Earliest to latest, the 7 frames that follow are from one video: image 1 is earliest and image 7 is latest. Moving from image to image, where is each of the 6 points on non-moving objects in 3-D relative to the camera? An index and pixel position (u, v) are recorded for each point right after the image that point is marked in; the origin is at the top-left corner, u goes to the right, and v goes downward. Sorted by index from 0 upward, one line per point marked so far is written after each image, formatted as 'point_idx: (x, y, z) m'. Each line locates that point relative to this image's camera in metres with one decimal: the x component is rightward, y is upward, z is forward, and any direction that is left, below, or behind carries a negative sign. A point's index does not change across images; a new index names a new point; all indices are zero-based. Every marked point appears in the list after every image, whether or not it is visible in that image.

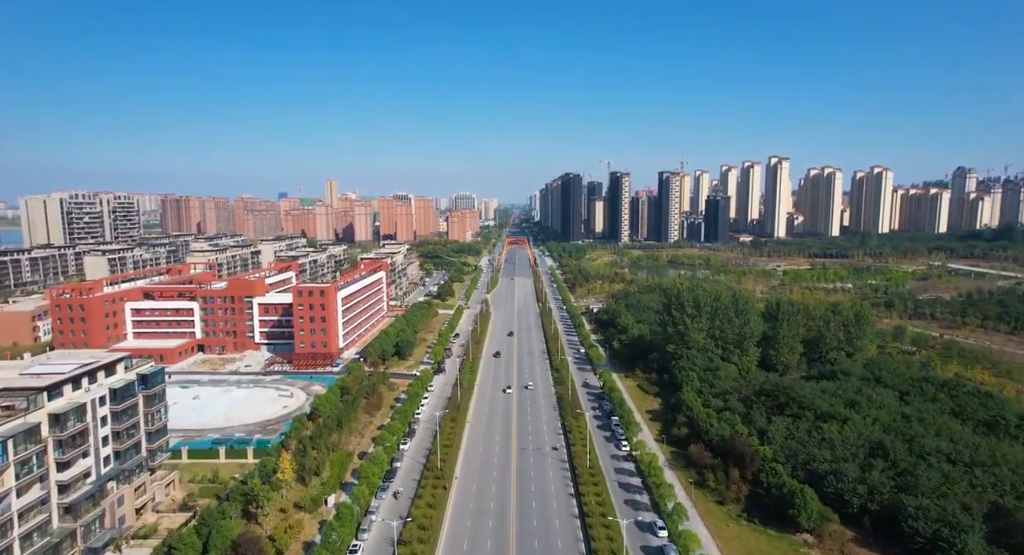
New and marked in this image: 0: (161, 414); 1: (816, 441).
0: (-8.1, -3.1, +13.8) m
1: (+7.5, -4.0, +14.7) m
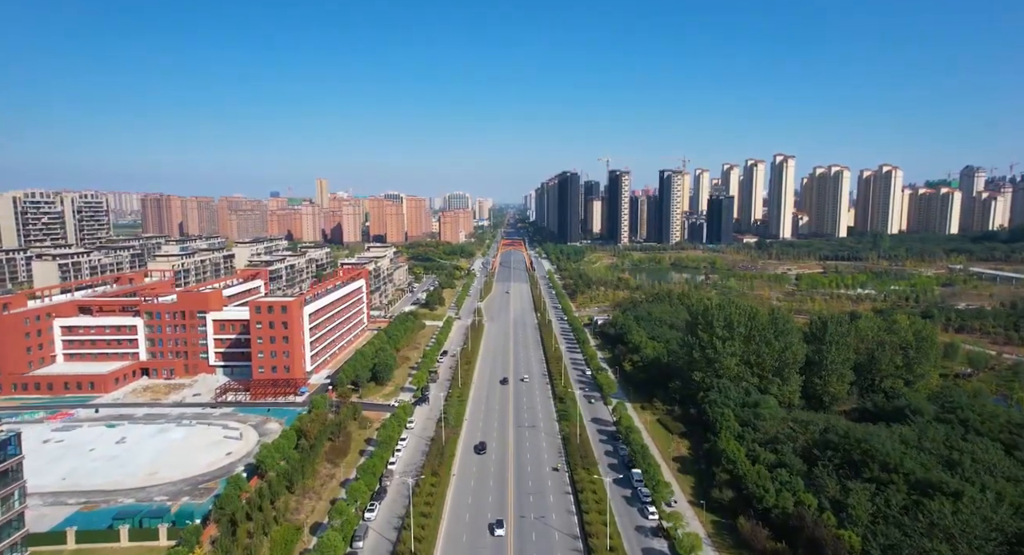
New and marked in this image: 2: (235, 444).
0: (-8.1, -3.6, +9.8) m
1: (+7.4, -4.5, +10.8) m
2: (-8.5, -5.1, +18.4) m
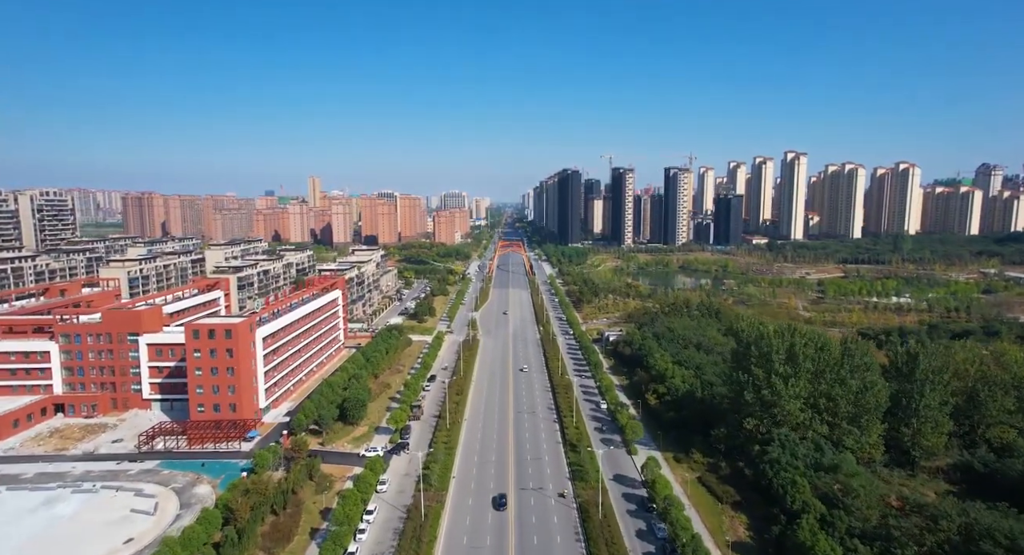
0: (-8.1, -4.1, +5.2) m
1: (+7.4, -5.0, +6.3) m
2: (-8.5, -5.6, +13.8) m
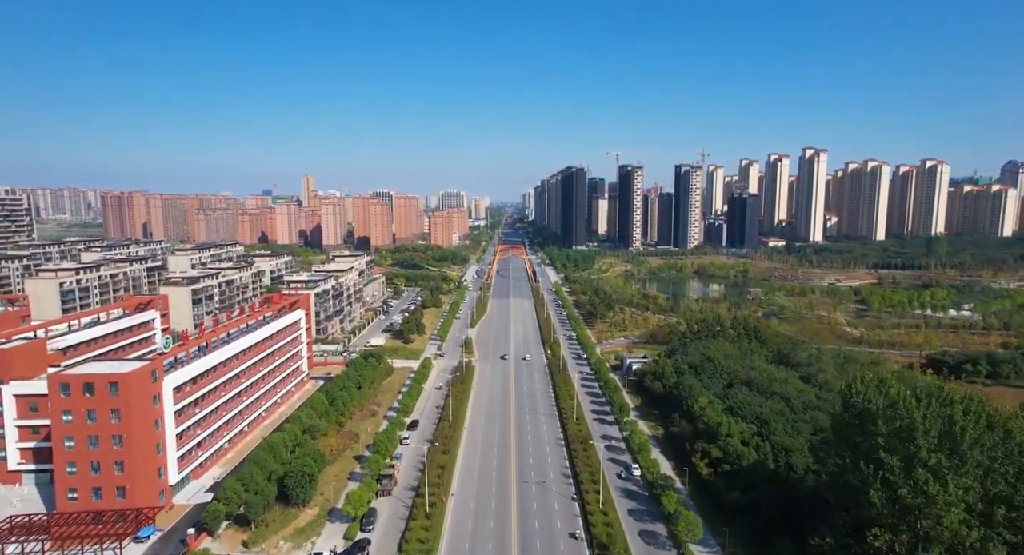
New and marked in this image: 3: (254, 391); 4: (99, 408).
0: (-8.0, -4.8, -0.3) m
1: (+7.5, -5.7, +0.8) m
2: (-8.4, -6.3, +8.3) m
3: (-8.3, -3.6, +19.4) m
4: (-9.1, -2.8, +13.2) m
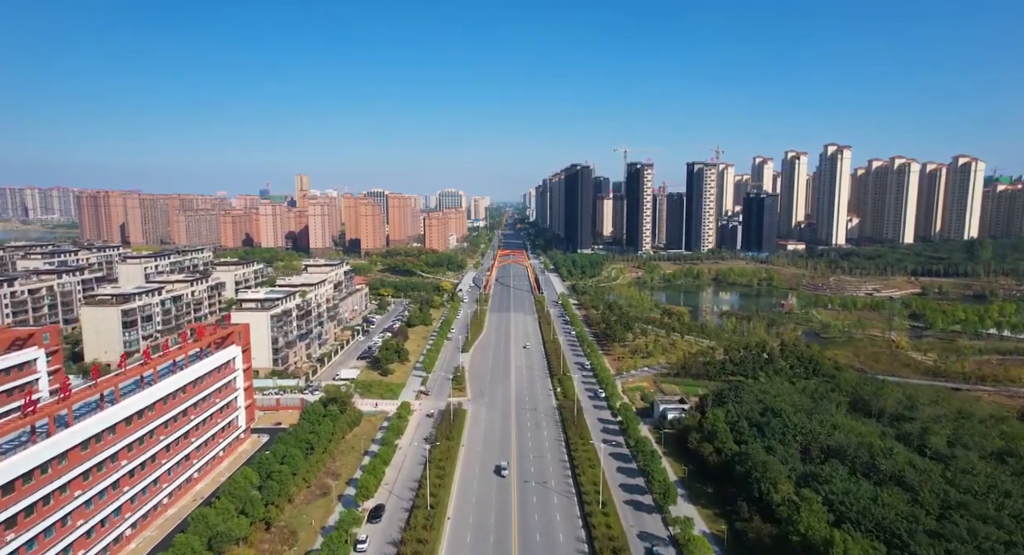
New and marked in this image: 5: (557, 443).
0: (-8.0, -5.6, -6.1) m
1: (+7.5, -6.5, -5.0) m
2: (-8.4, -7.1, +2.5) m
3: (-8.3, -4.4, +13.6) m
4: (-9.1, -3.6, +7.4) m
5: (+1.5, -5.4, +19.8) m
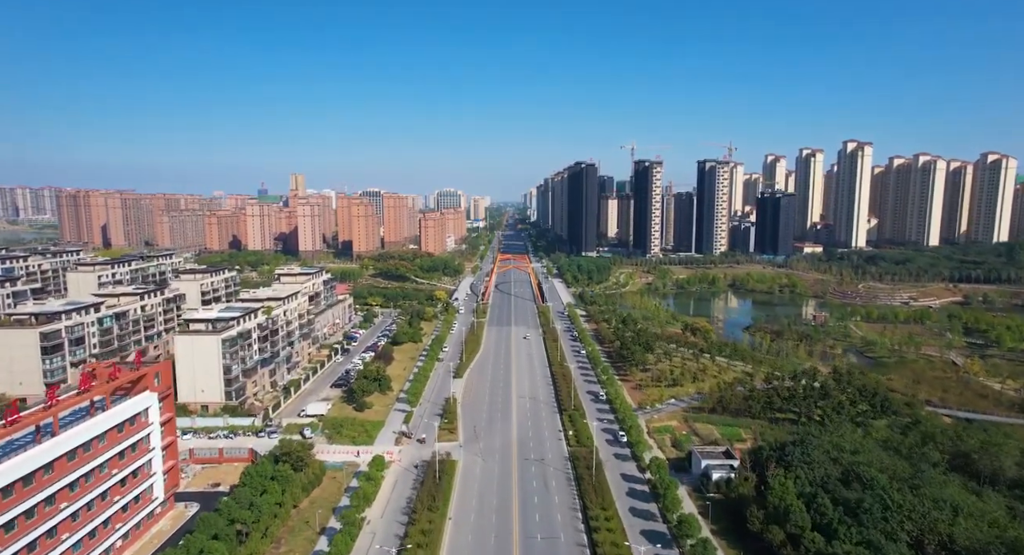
0: (-8.0, -6.2, -10.5) m
1: (+7.6, -7.0, -9.5) m
2: (-8.3, -7.6, -1.9) m
3: (-8.2, -5.0, +9.2) m
4: (-9.0, -4.2, +2.9) m
5: (+1.5, -5.9, +15.4) m
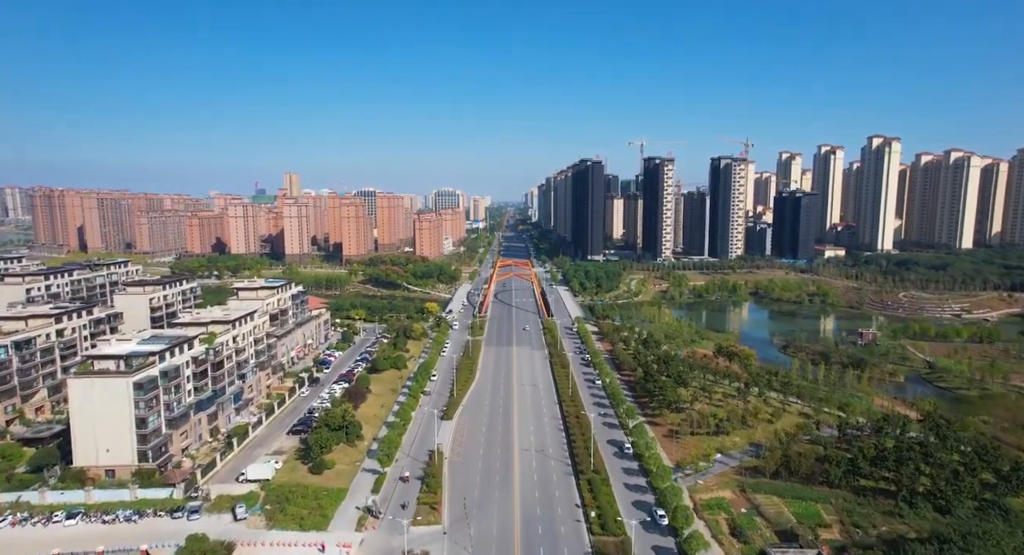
0: (-8.0, -6.8, -15.6) m
1: (+7.6, -7.7, -14.6) m
2: (-8.3, -8.3, -7.0) m
3: (-8.2, -5.6, +4.1) m
4: (-9.0, -4.8, -2.2) m
5: (+1.6, -6.6, +10.3) m
